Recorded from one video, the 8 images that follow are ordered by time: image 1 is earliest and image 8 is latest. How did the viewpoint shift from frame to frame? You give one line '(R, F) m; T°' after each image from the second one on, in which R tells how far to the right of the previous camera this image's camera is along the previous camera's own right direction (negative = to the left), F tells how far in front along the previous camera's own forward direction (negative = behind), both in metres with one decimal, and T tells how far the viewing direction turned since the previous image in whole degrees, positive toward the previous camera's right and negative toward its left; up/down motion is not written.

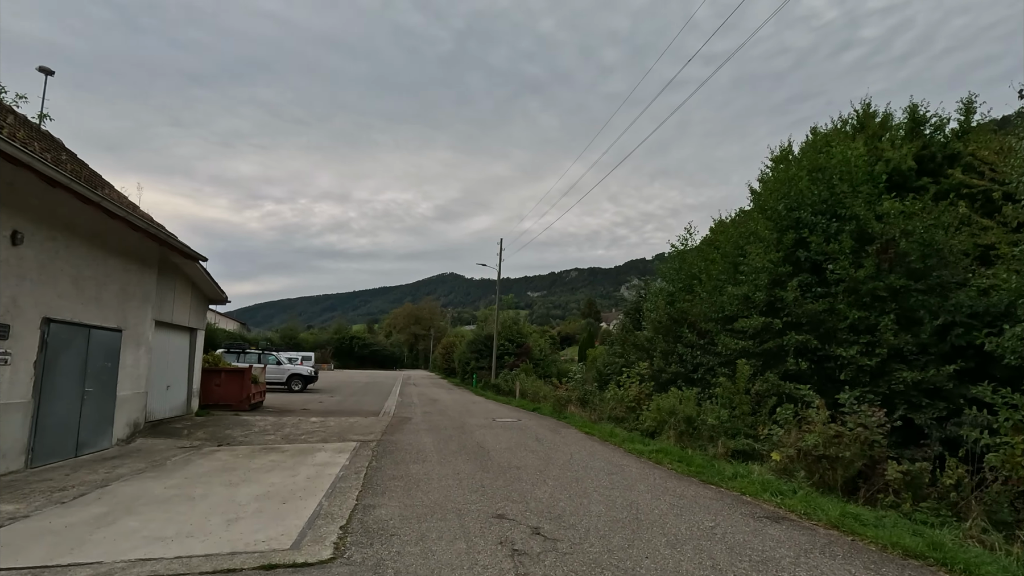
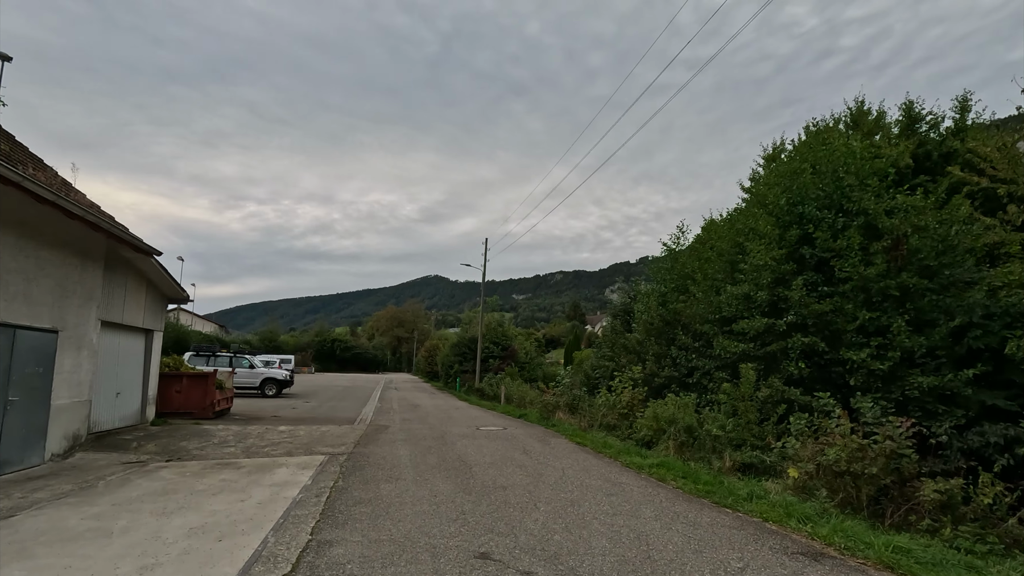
(0.0, +1.0) m; +2°
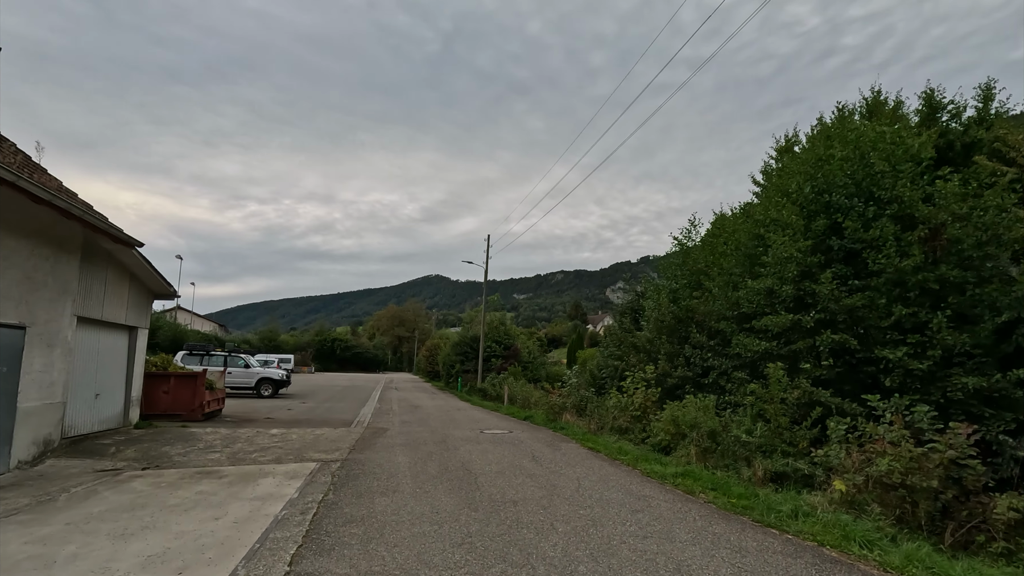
(-0.1, +0.8) m; 0°
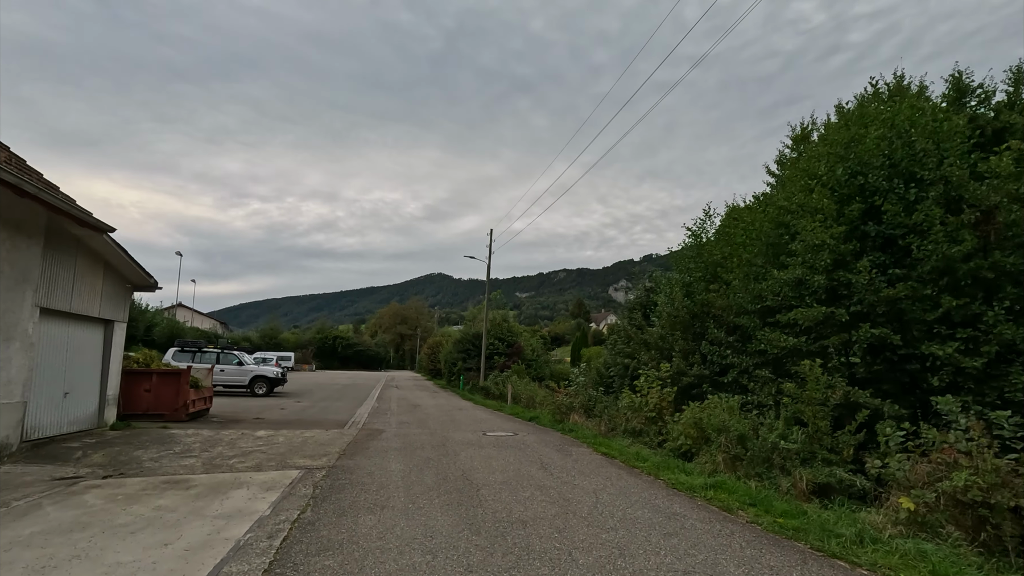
(-0.1, +1.0) m; 0°
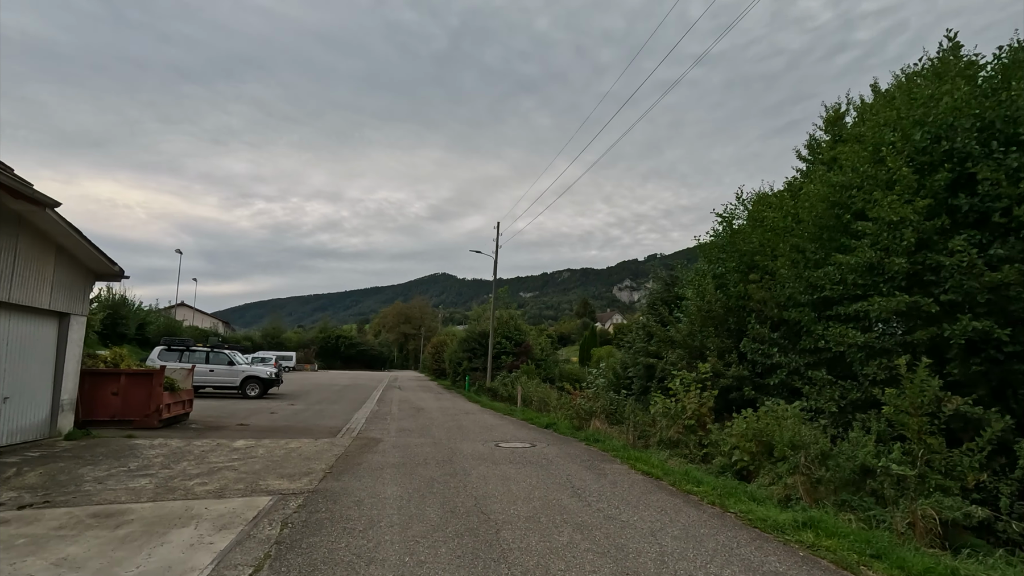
(-0.3, +1.7) m; 0°
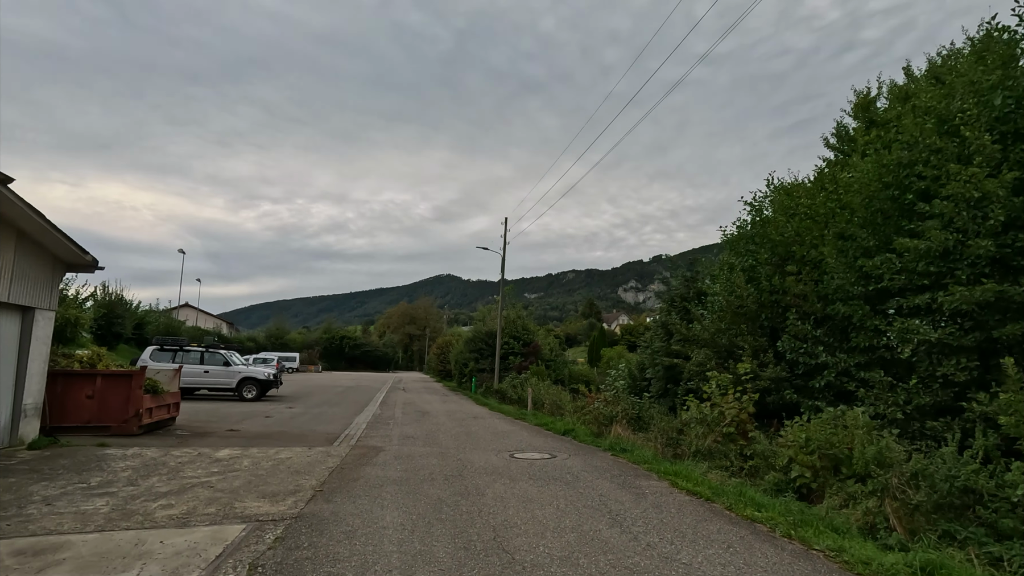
(-0.2, +1.2) m; -1°
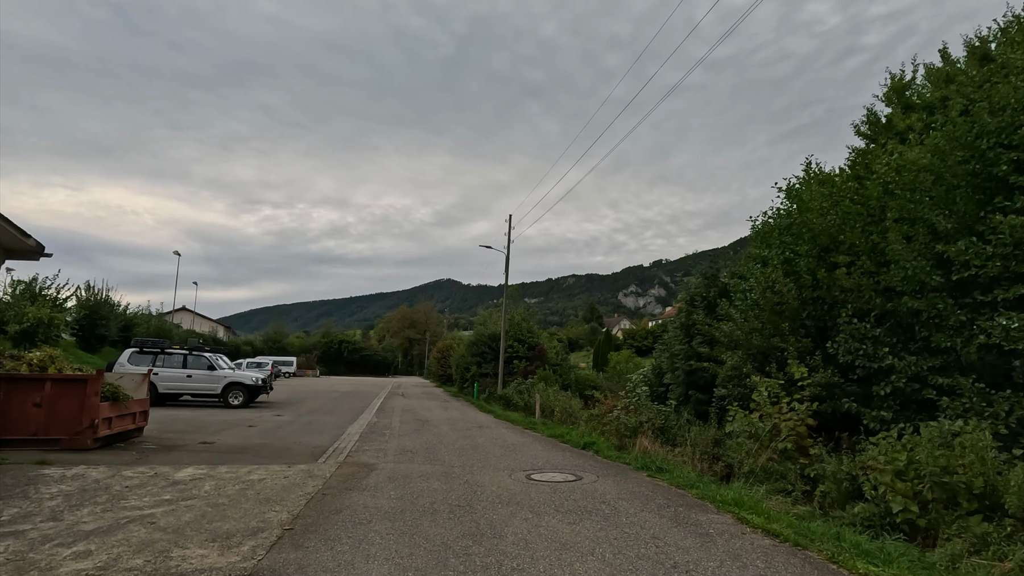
(-0.3, +1.5) m; 0°
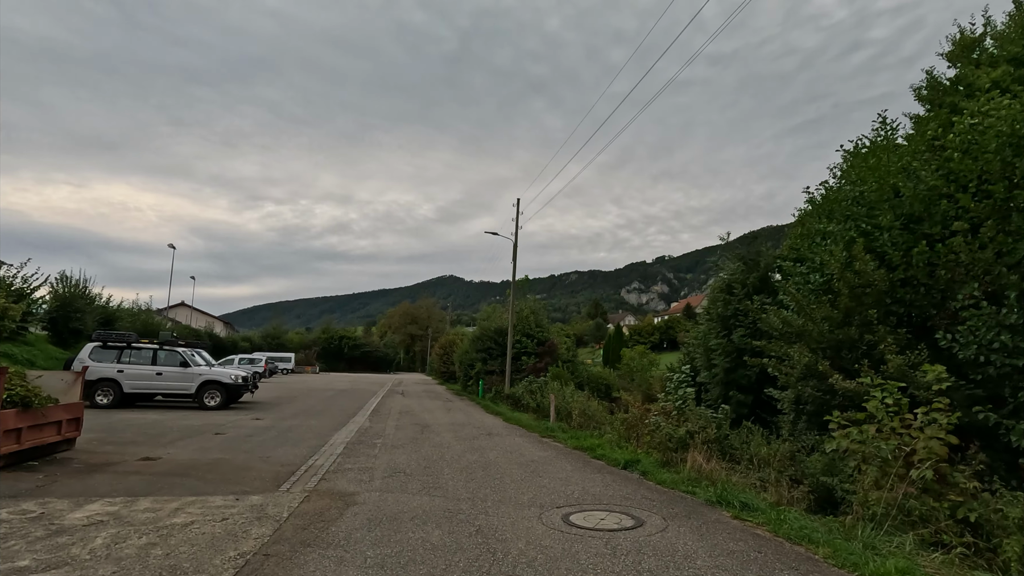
(-0.3, +2.3) m; 0°
